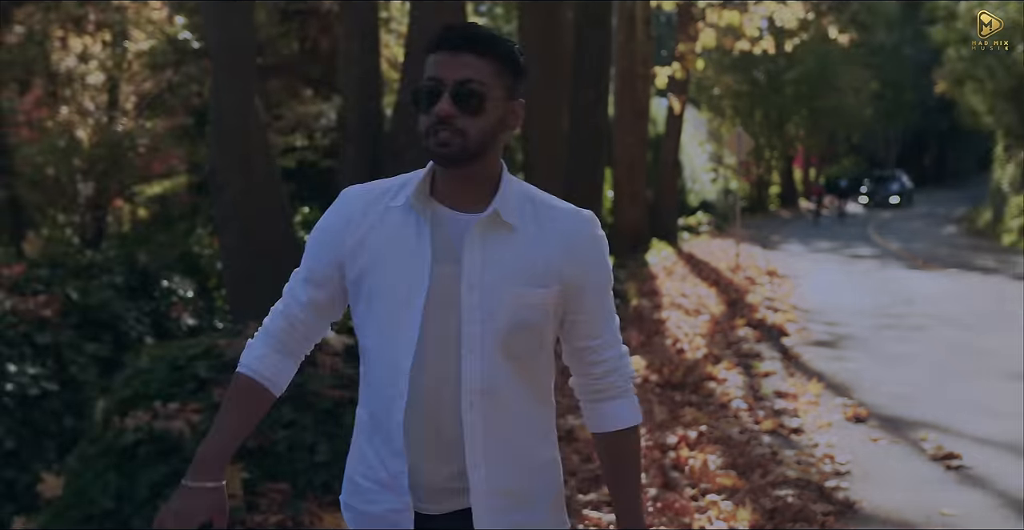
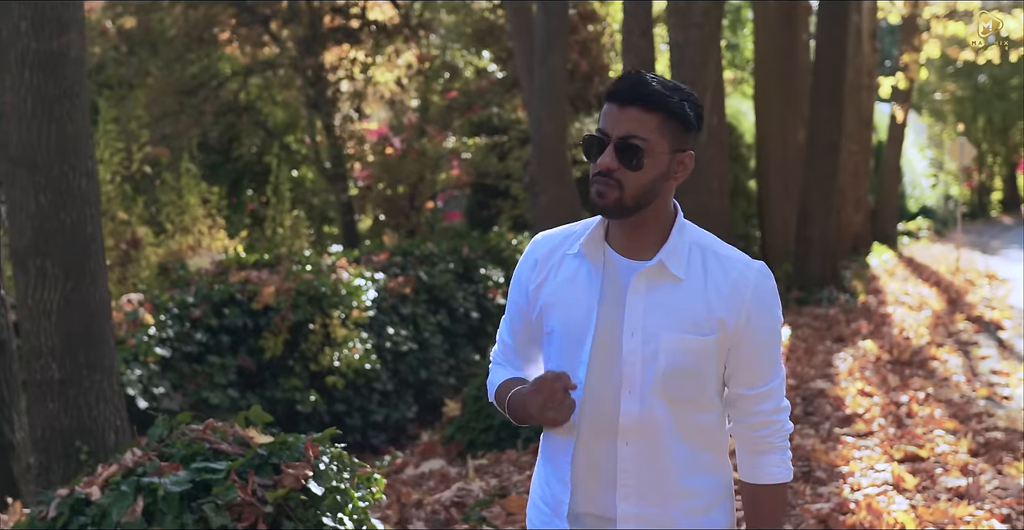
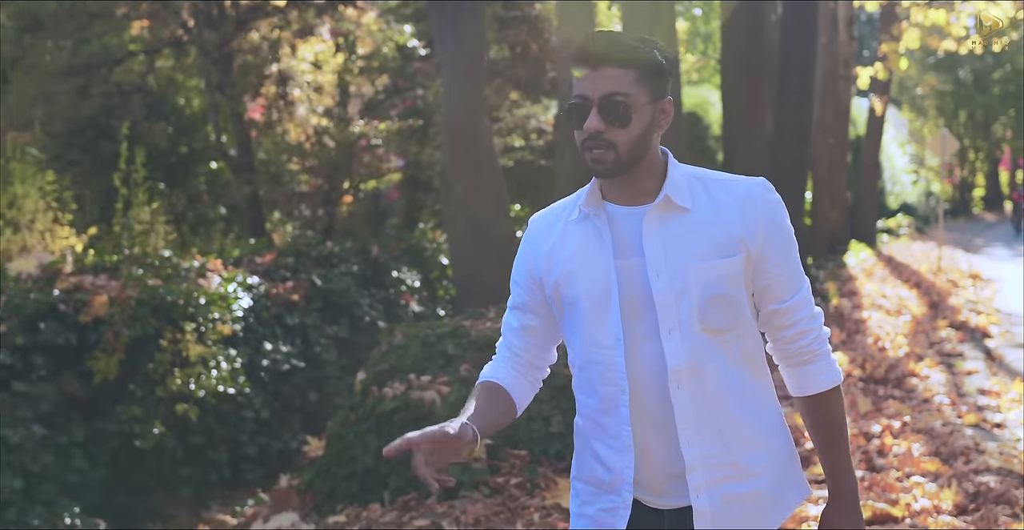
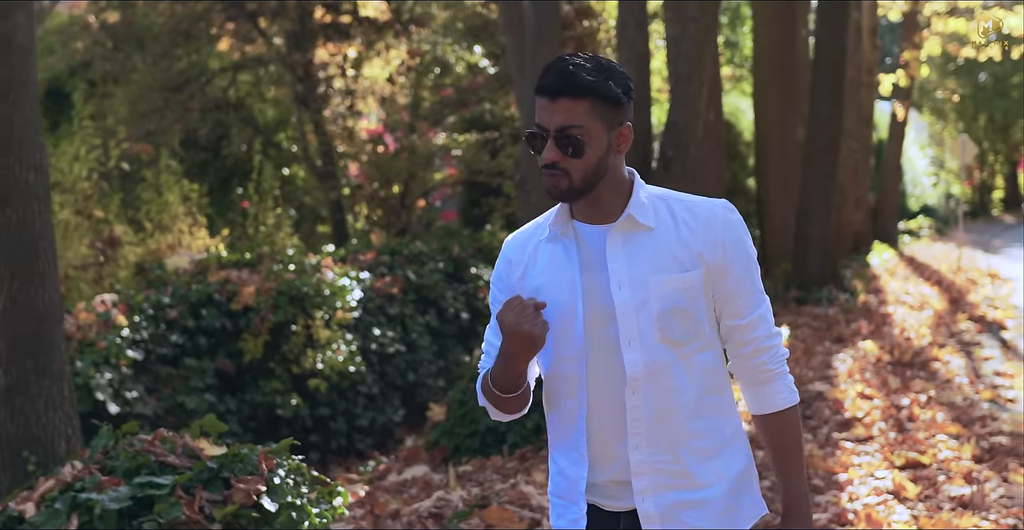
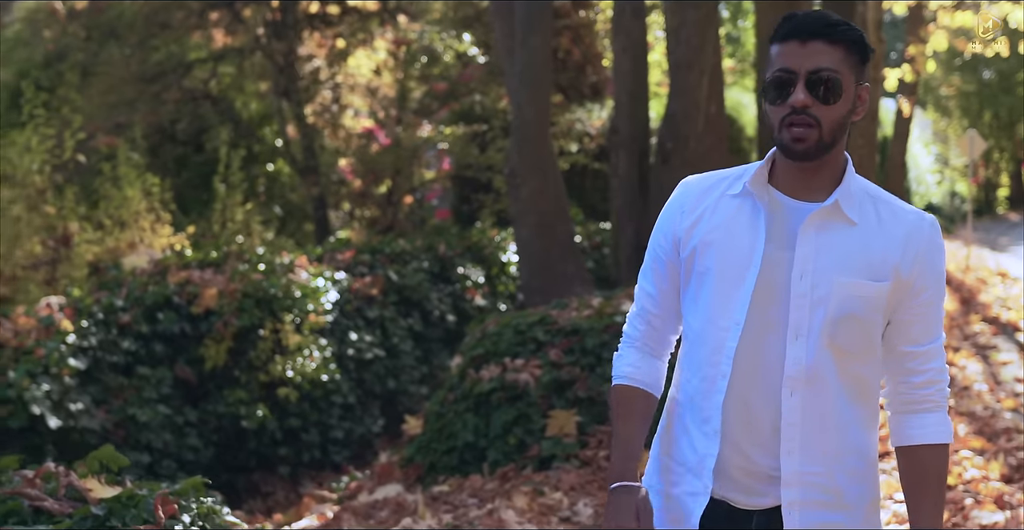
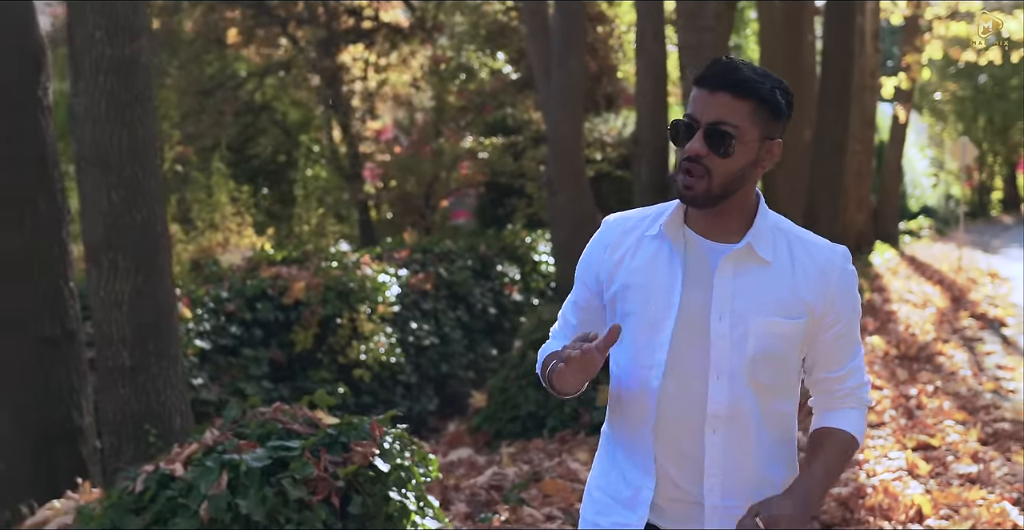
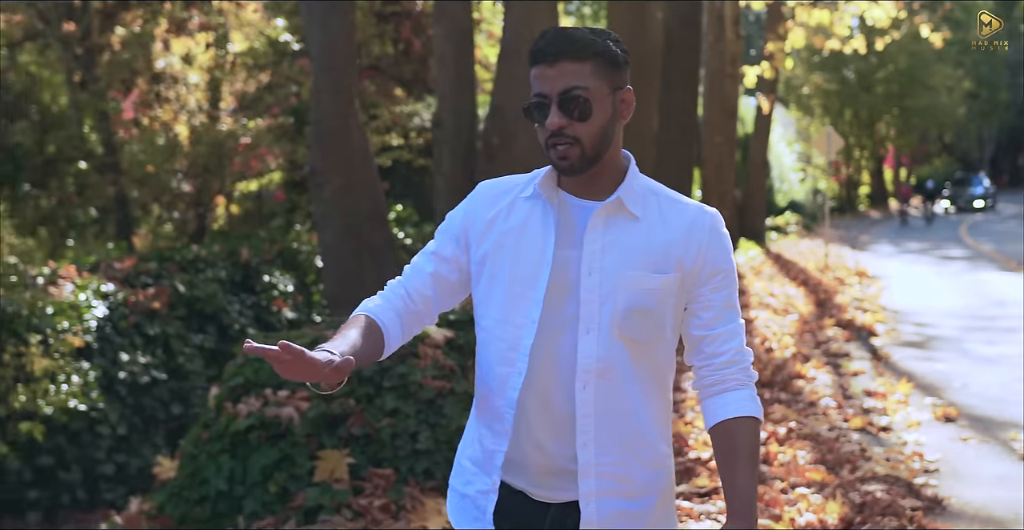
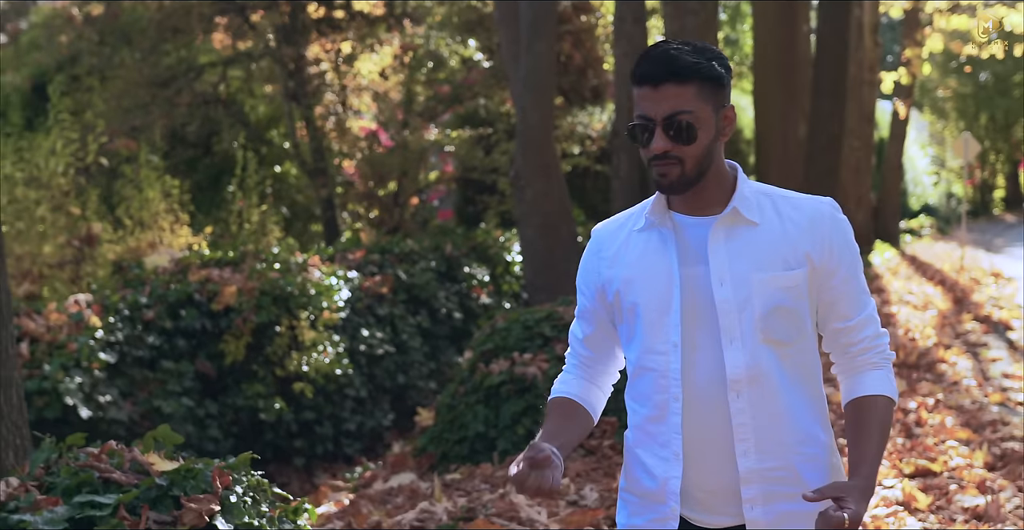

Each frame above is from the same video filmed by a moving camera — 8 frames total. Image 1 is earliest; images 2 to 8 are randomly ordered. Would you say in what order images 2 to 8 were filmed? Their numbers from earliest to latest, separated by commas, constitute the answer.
7, 3, 5, 8, 4, 2, 6
